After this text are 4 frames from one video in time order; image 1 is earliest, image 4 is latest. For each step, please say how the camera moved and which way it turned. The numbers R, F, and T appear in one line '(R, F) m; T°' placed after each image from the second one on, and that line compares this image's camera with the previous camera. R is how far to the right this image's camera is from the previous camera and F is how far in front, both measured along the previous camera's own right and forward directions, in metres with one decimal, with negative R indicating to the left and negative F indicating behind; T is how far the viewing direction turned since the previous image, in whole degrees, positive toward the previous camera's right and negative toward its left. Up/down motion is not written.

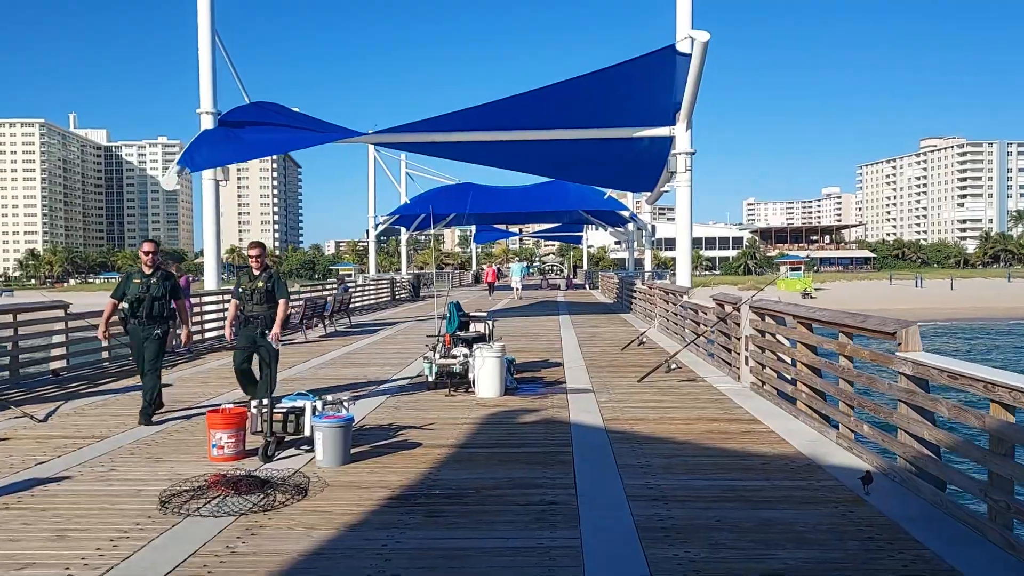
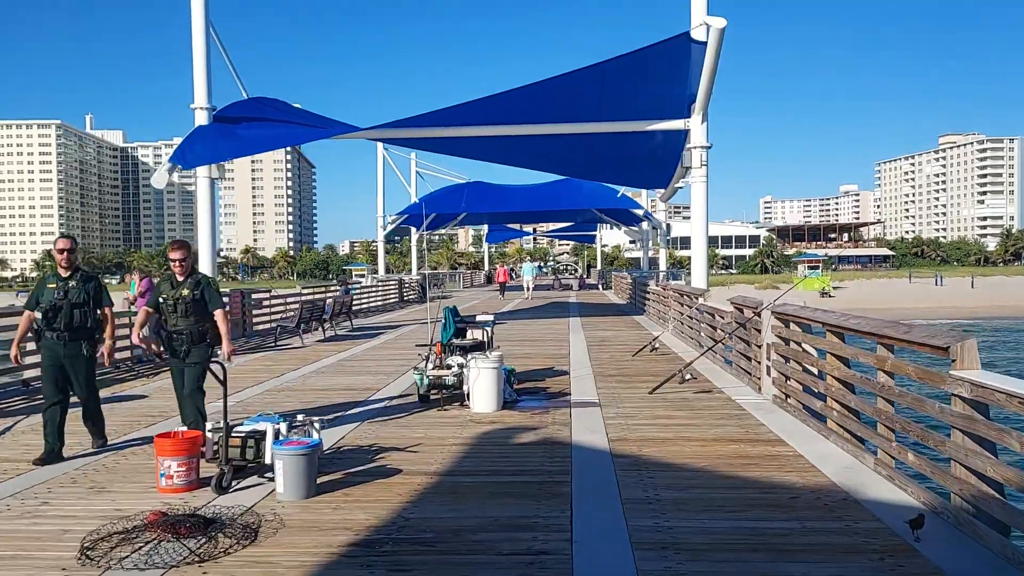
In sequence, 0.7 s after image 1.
(+0.2, +0.8) m; -1°
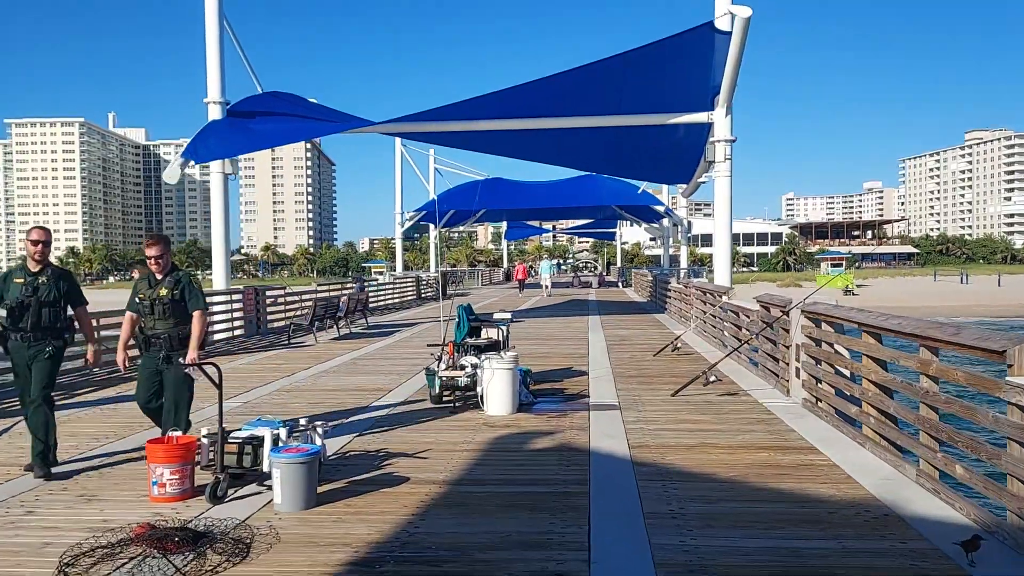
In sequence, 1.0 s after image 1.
(0.0, +0.4) m; -1°
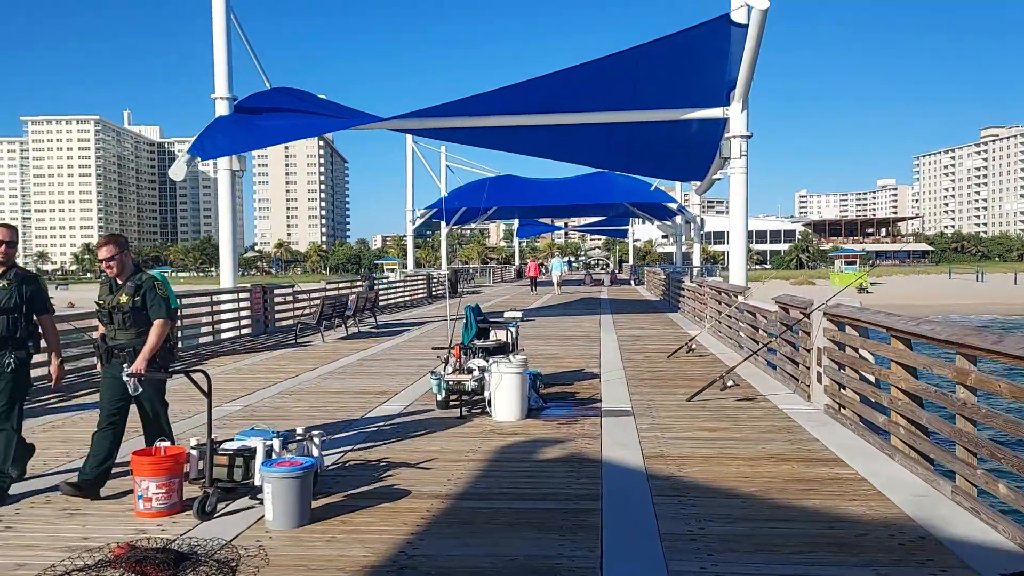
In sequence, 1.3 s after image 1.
(0.0, +0.3) m; -1°
